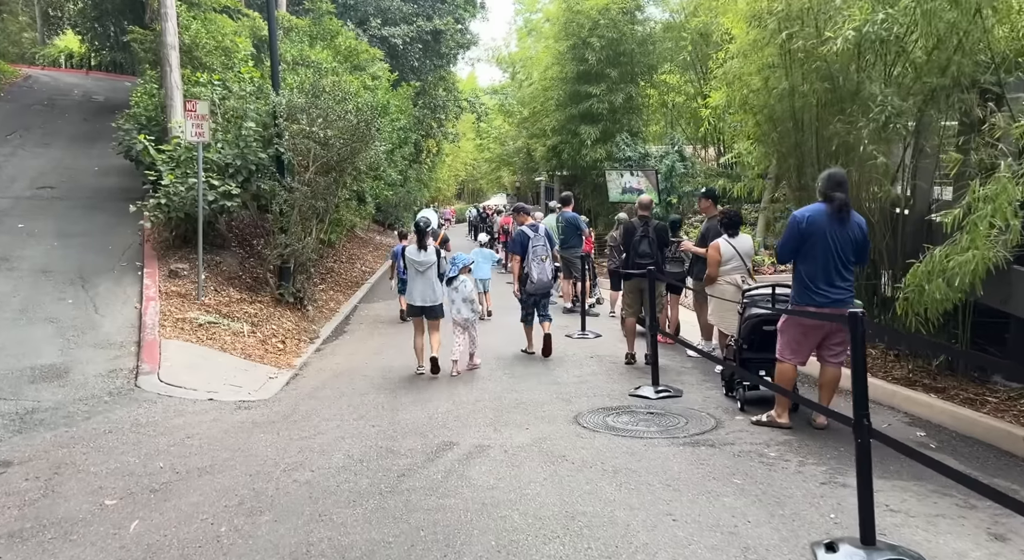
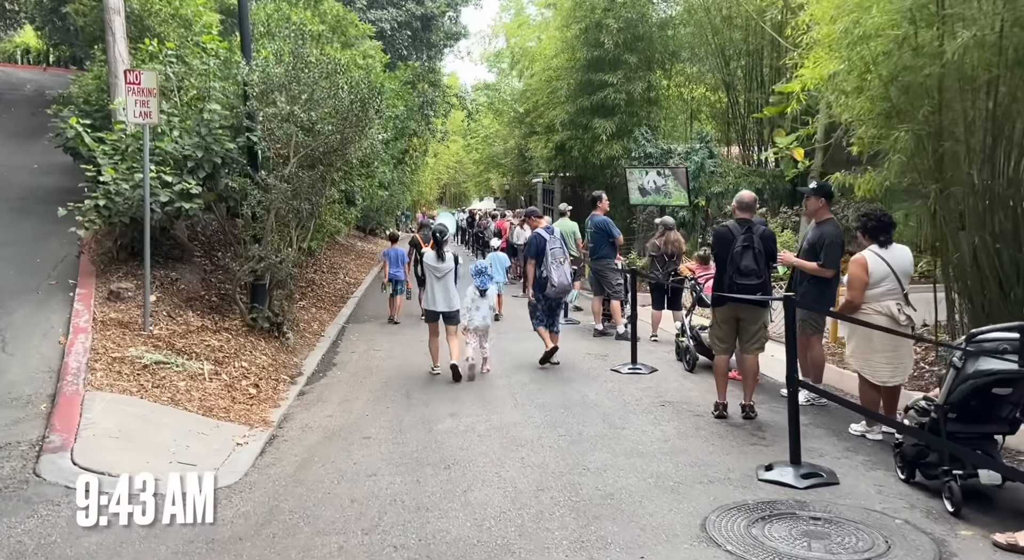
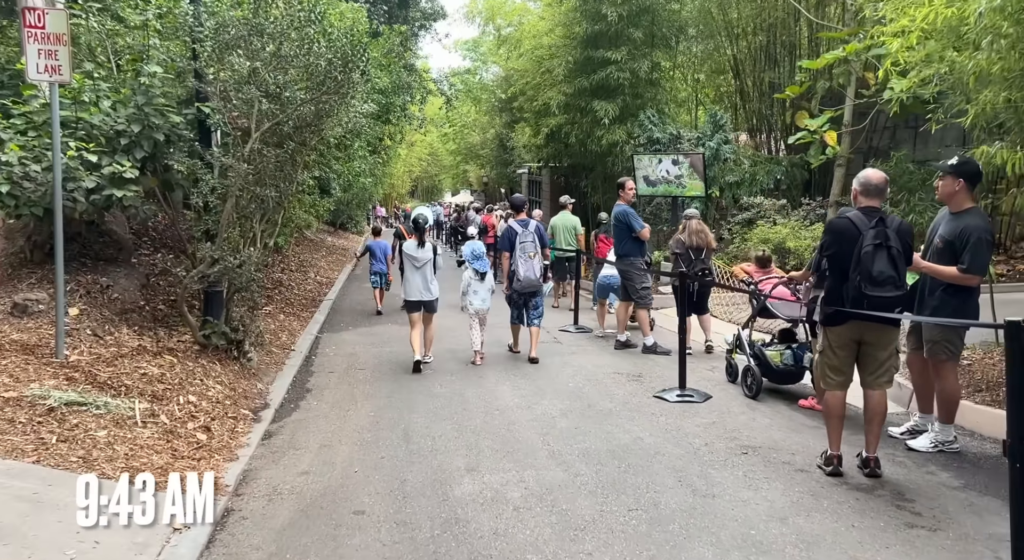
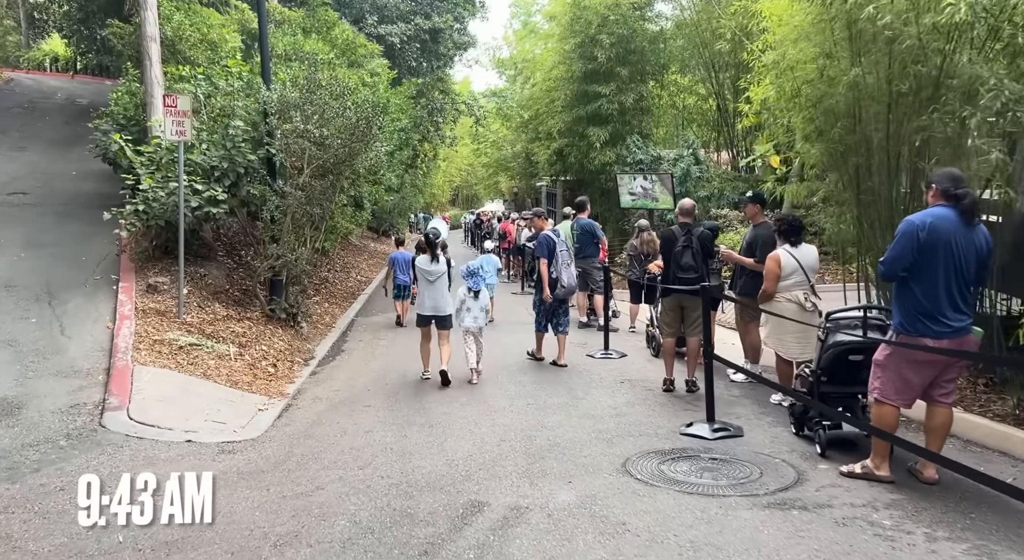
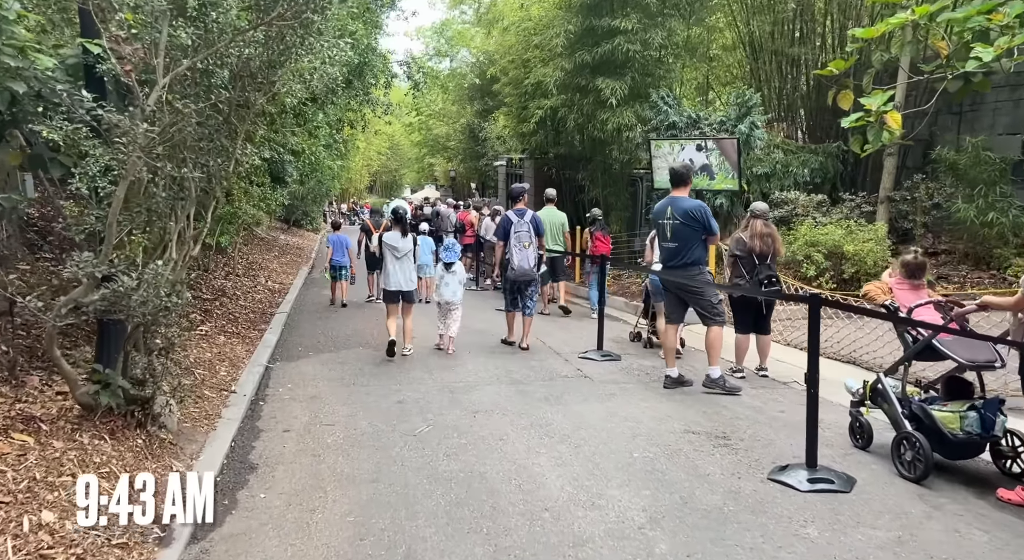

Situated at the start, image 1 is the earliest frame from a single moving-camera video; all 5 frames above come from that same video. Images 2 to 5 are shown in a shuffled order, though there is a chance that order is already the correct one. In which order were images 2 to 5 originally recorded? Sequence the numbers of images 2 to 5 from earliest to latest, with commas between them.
4, 2, 3, 5
